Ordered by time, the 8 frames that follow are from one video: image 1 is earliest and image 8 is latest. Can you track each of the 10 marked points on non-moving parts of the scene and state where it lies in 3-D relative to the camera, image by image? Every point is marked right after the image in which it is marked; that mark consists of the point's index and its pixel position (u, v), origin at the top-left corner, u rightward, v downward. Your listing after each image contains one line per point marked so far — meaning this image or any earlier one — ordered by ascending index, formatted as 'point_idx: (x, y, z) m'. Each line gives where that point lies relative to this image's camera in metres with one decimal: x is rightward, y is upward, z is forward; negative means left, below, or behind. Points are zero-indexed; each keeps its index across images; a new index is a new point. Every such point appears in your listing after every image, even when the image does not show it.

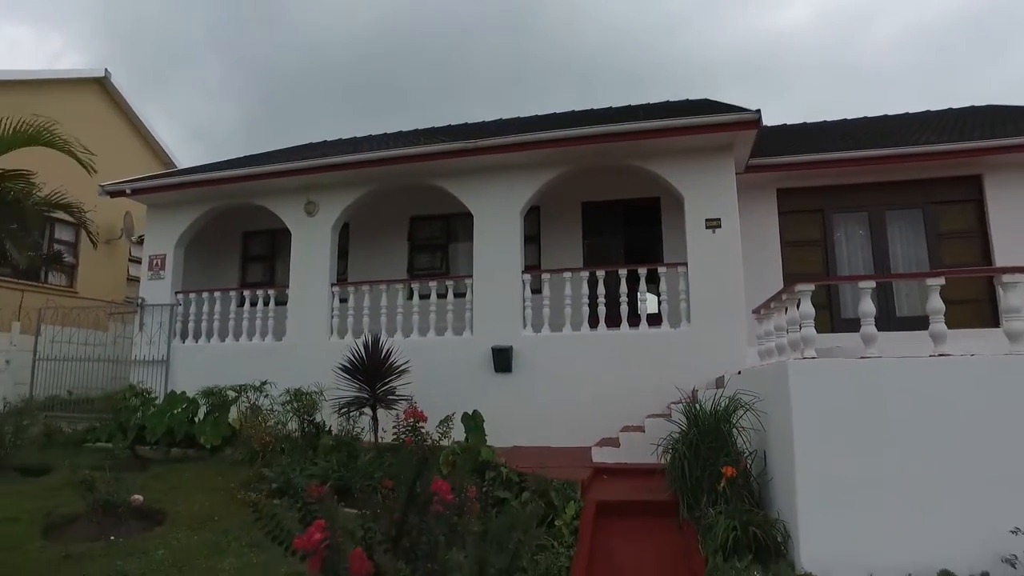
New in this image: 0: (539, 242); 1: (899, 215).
0: (+0.4, +0.6, +9.4) m
1: (+5.0, +0.9, +8.6) m
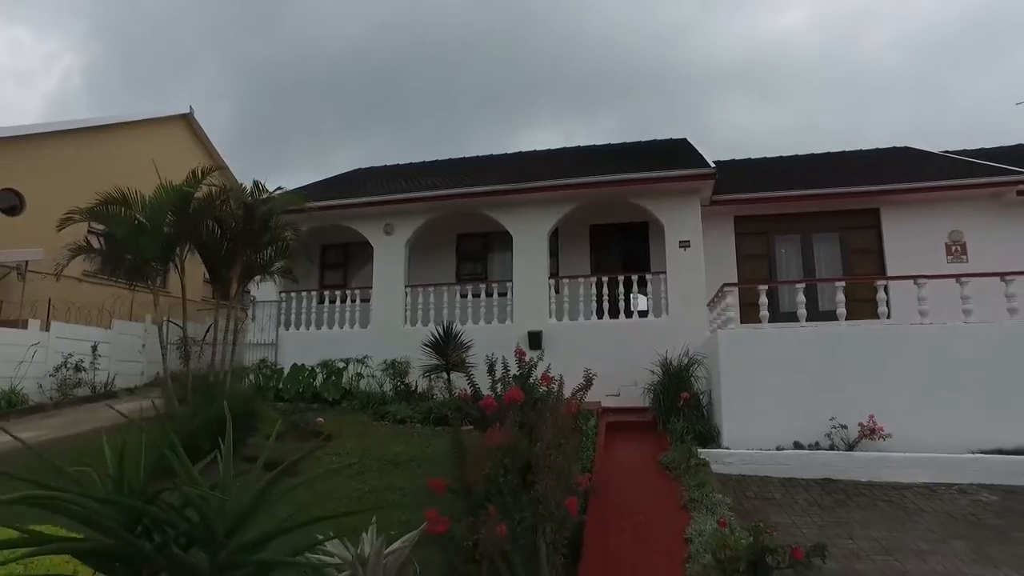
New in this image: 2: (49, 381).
0: (+0.9, +0.6, +12.6) m
1: (+5.4, +0.9, +11.8) m
2: (-7.8, -1.5, +11.5) m
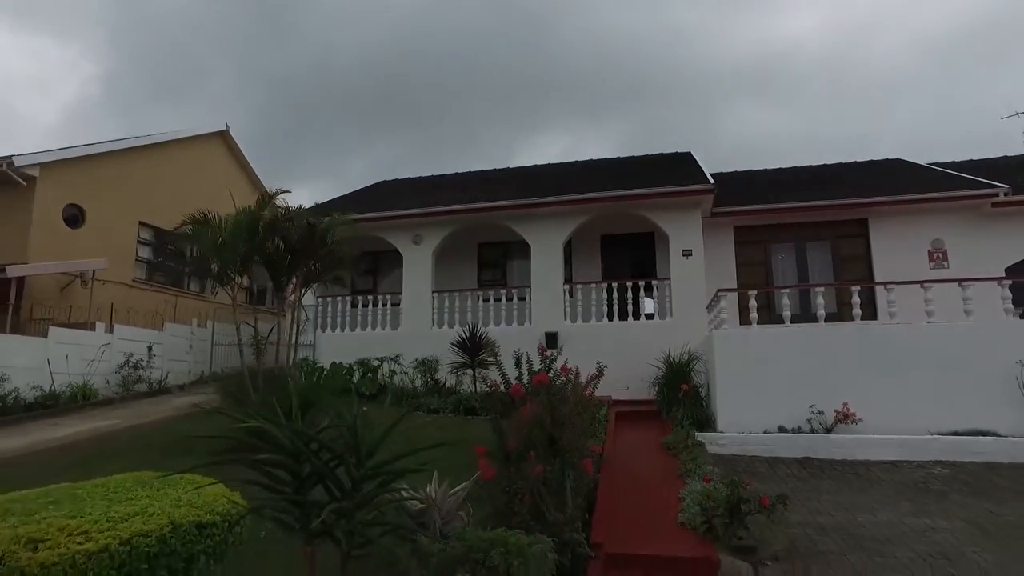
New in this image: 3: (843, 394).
0: (+1.2, +0.5, +13.7) m
1: (+5.8, +0.8, +12.9) m
2: (-7.5, -1.7, +12.7) m
3: (+3.9, -1.3, +8.1) m
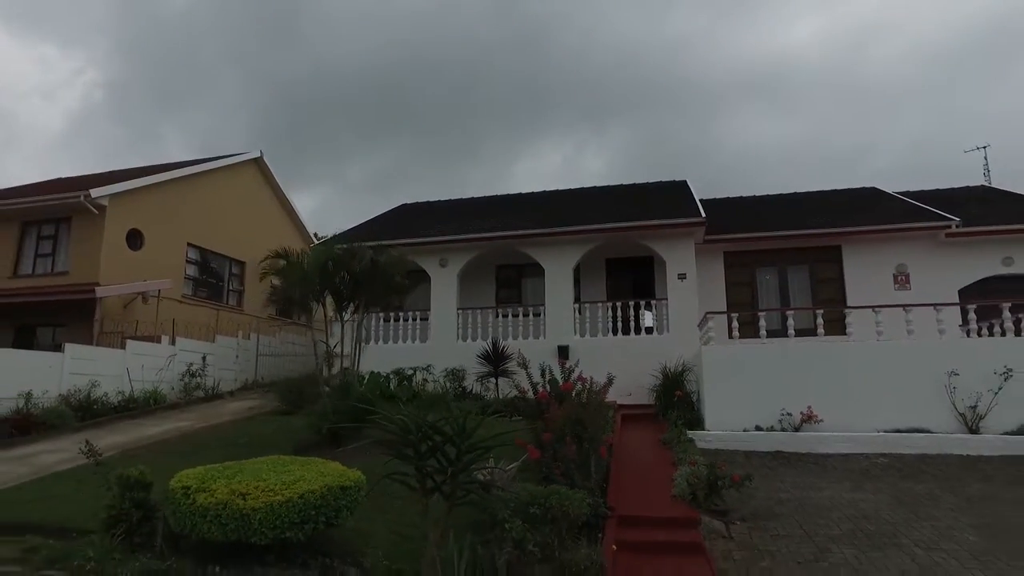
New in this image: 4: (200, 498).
0: (+1.6, +0.1, +15.4) m
1: (+6.1, +0.4, +14.6) m
2: (-7.1, -2.0, +14.5) m
3: (+4.3, -1.6, +9.8) m
4: (-2.4, -1.6, +5.2) m
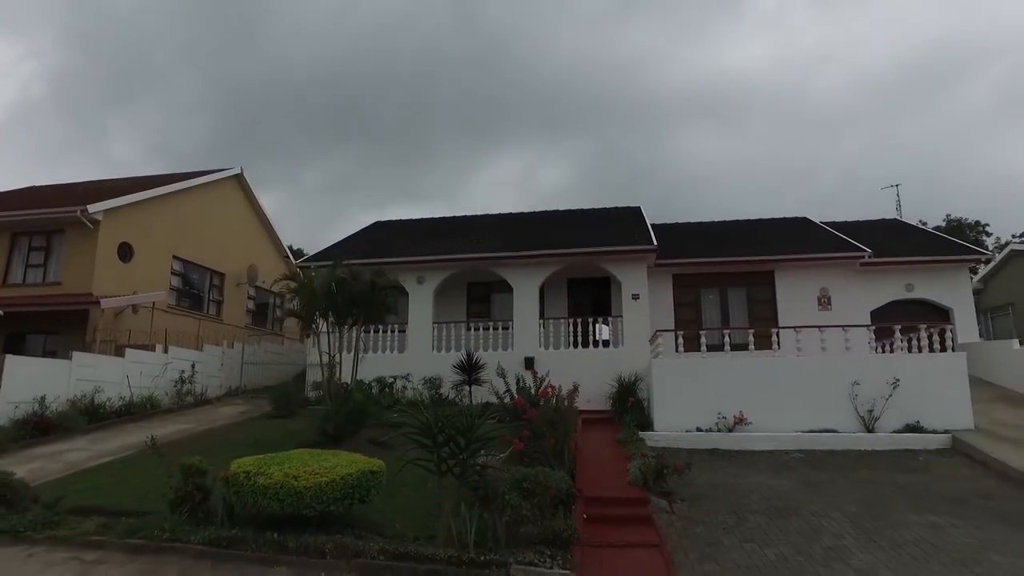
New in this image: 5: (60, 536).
0: (+0.8, -0.3, +17.1) m
1: (+5.4, -0.1, +16.6) m
2: (-7.8, -2.3, +15.5) m
3: (+3.9, -2.0, +11.6) m
4: (-2.4, -1.8, +6.6) m
5: (-4.5, -2.5, +6.8) m
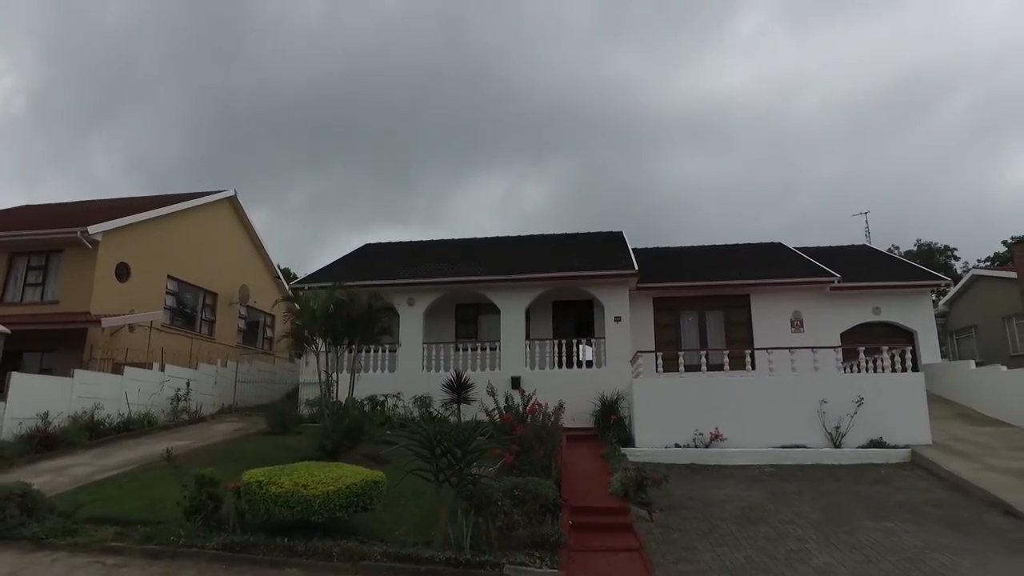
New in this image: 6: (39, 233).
0: (+0.5, -0.9, +17.7) m
1: (+5.1, -0.6, +17.3) m
2: (-8.1, -2.8, +15.9) m
3: (+3.7, -2.4, +12.3) m
4: (-2.5, -2.1, +7.1) m
5: (-4.6, -2.7, +7.3) m
6: (-11.5, +1.3, +16.4) m
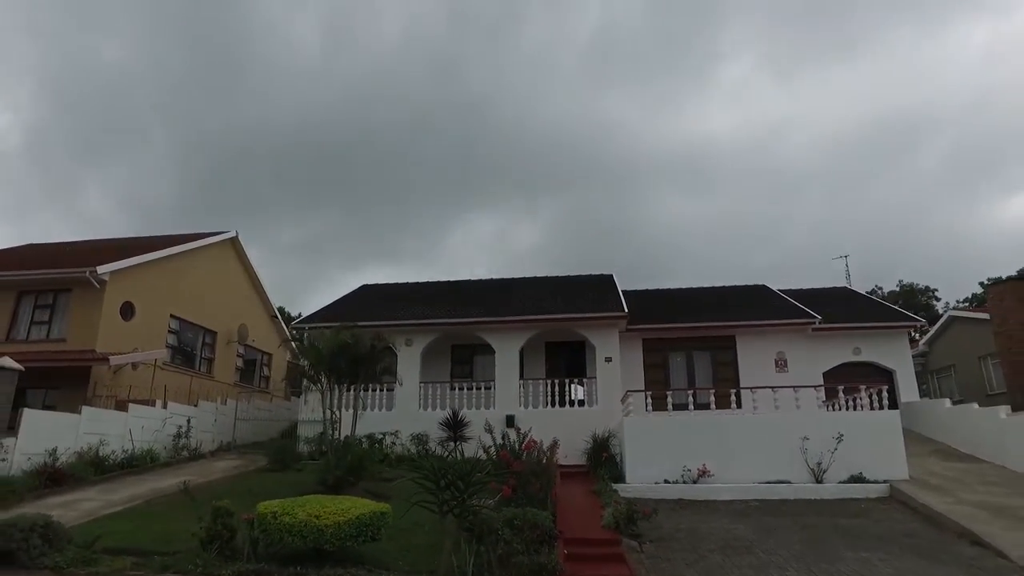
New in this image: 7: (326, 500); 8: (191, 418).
0: (+0.3, -2.0, +18.3) m
1: (+5.0, -1.7, +18.0) m
2: (-8.2, -3.7, +16.2) m
3: (+3.6, -3.2, +12.8) m
4: (-2.5, -2.6, +7.6) m
5: (-4.6, -3.2, +7.7) m
6: (-11.6, +0.4, +16.9) m
7: (-2.2, -2.5, +8.0) m
8: (-8.2, -3.3, +17.2) m
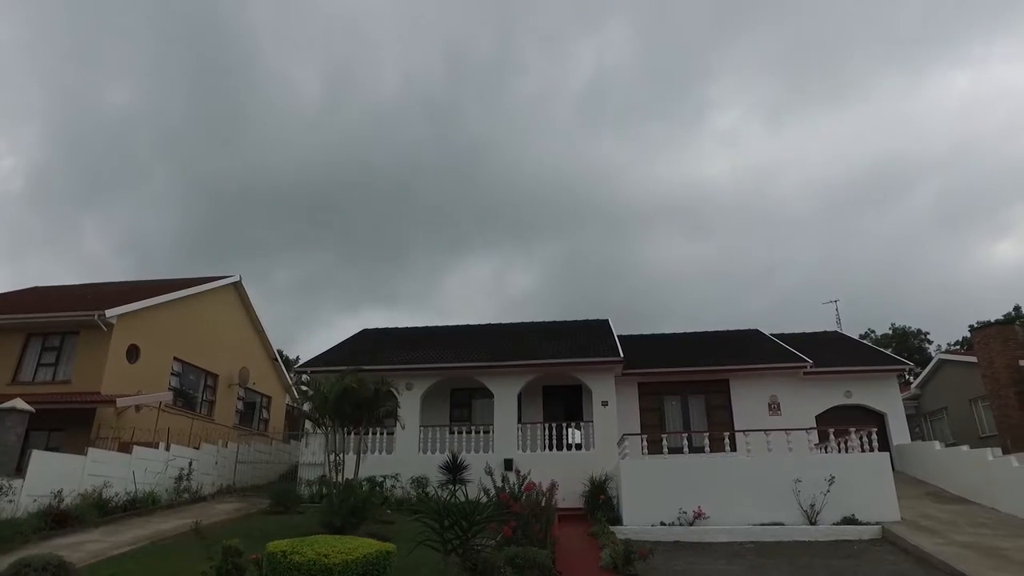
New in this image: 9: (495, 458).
0: (+0.3, -3.2, +18.6) m
1: (+4.9, -2.9, +18.3) m
2: (-8.3, -4.8, +16.3) m
3: (+3.6, -4.1, +13.0) m
4: (-2.5, -3.1, +7.8) m
5: (-4.6, -3.7, +7.9) m
6: (-11.6, -0.7, +17.3) m
7: (-2.2, -3.1, +8.3) m
8: (-8.2, -4.4, +17.4) m
9: (-0.4, -4.2, +16.8) m
